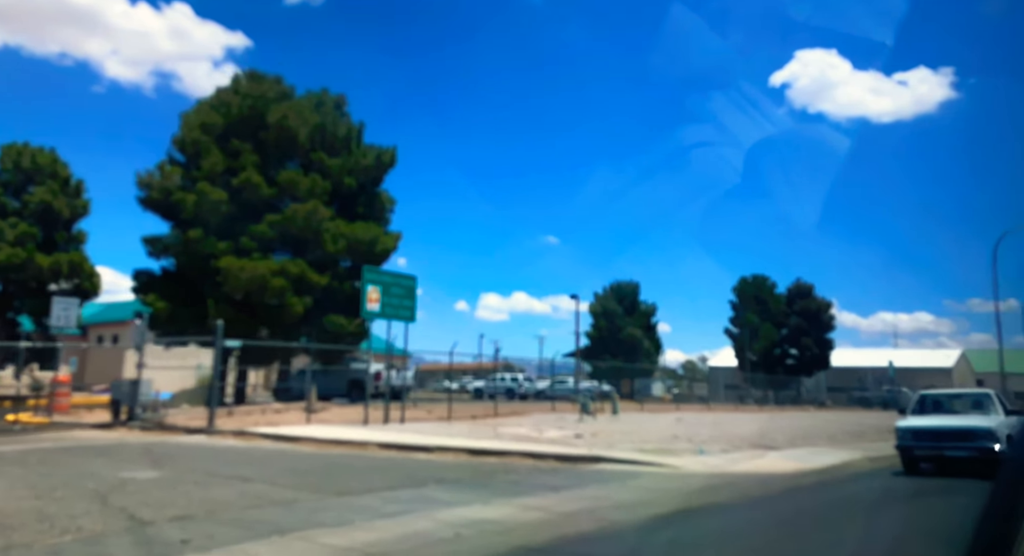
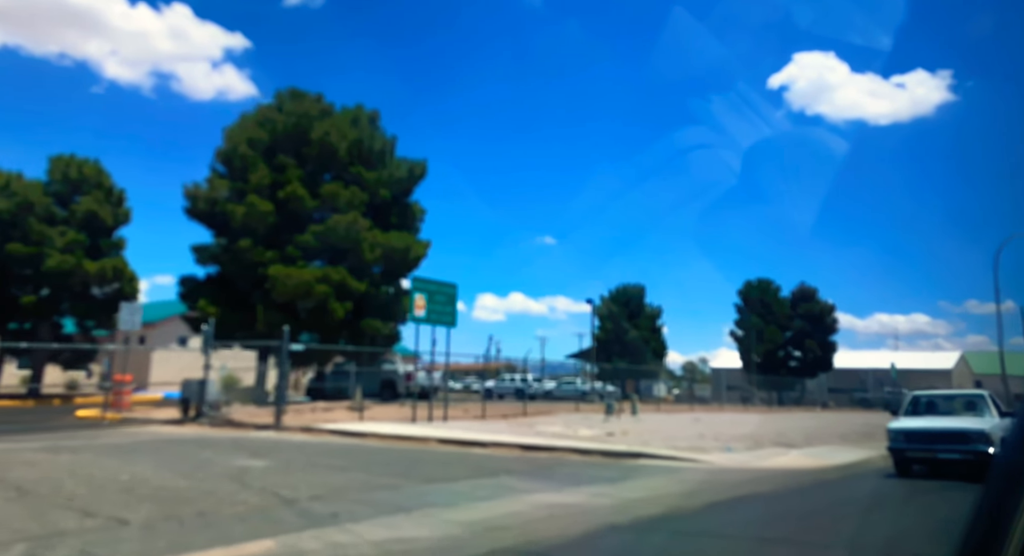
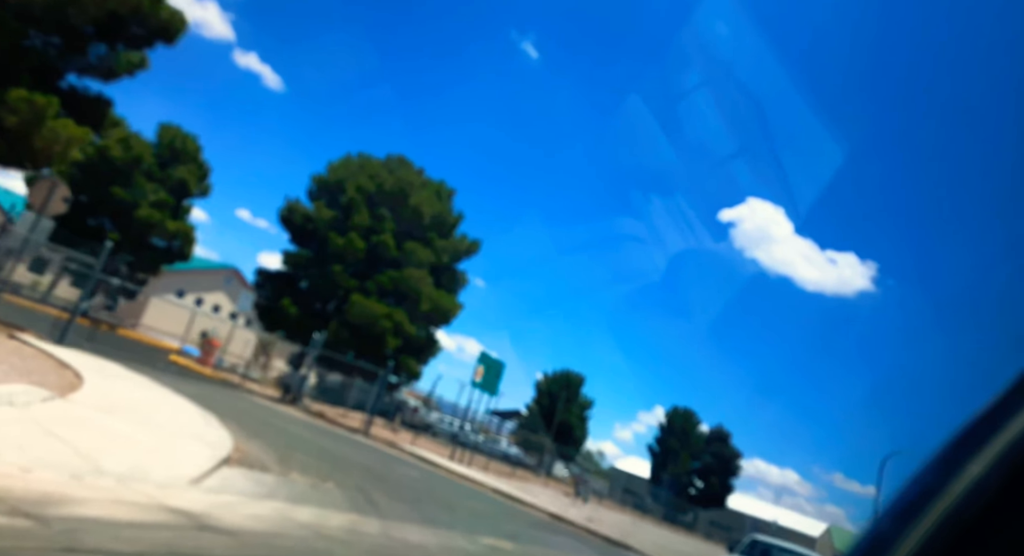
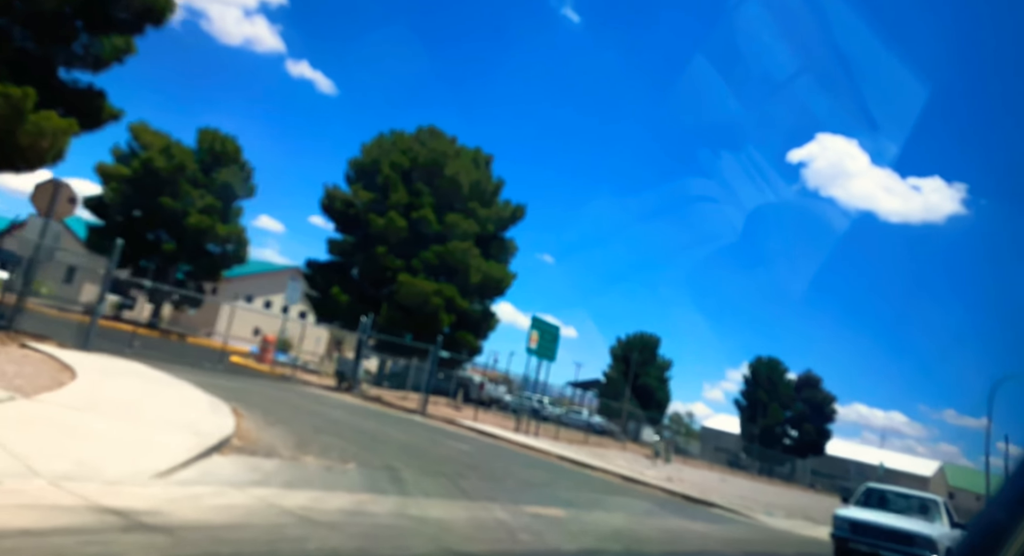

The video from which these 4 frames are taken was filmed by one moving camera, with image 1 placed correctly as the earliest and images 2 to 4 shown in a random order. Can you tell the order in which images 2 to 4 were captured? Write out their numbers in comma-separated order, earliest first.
2, 4, 3
